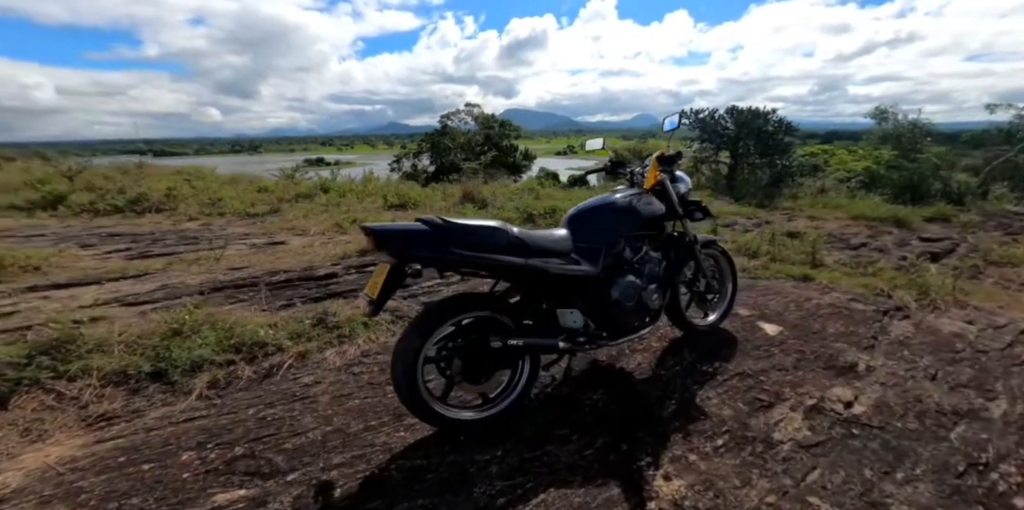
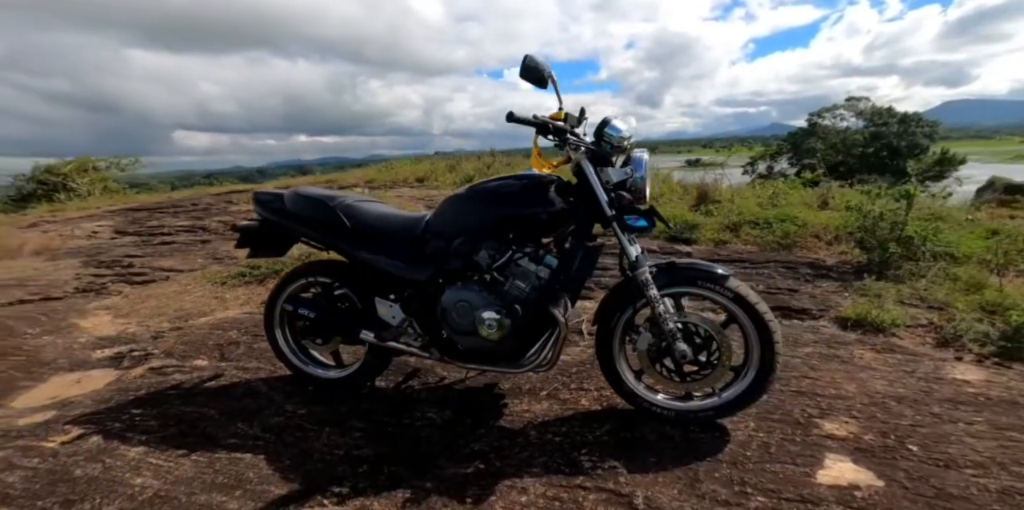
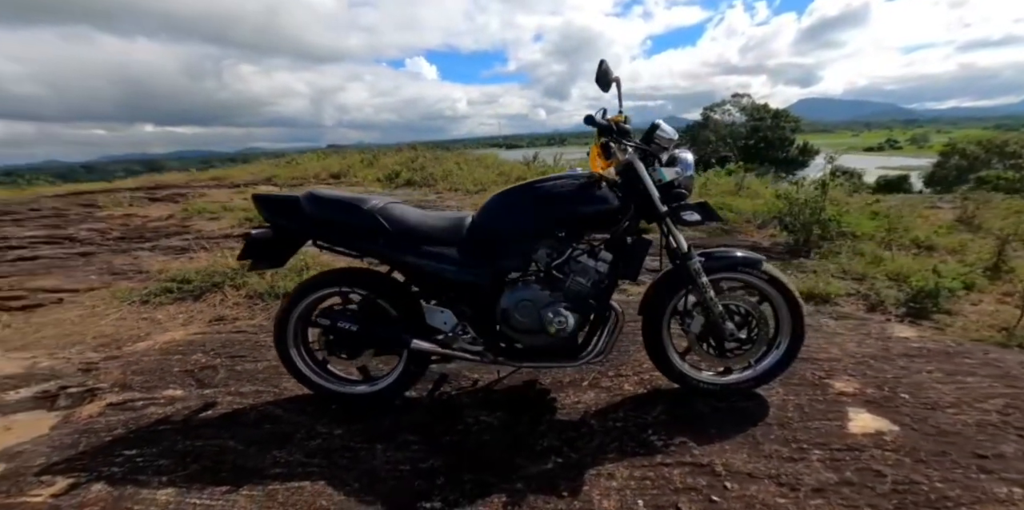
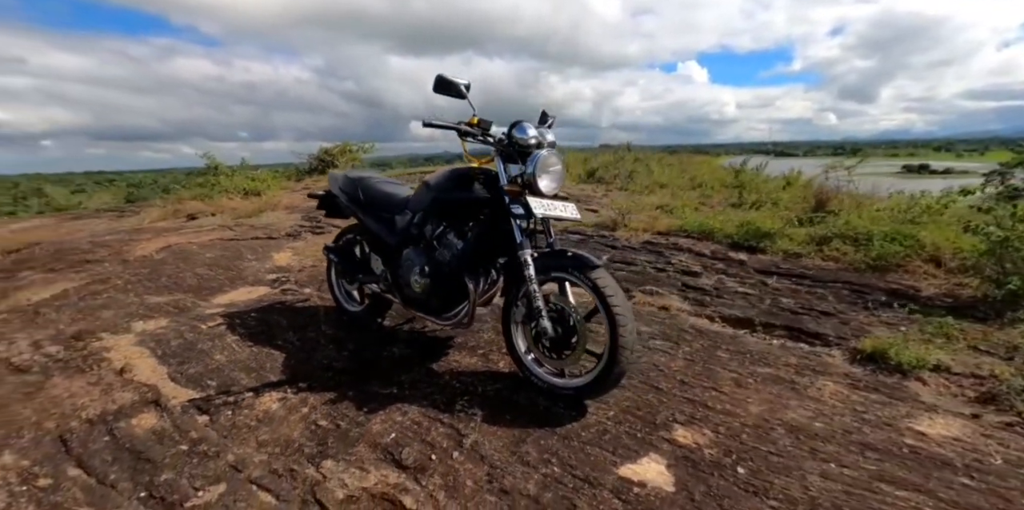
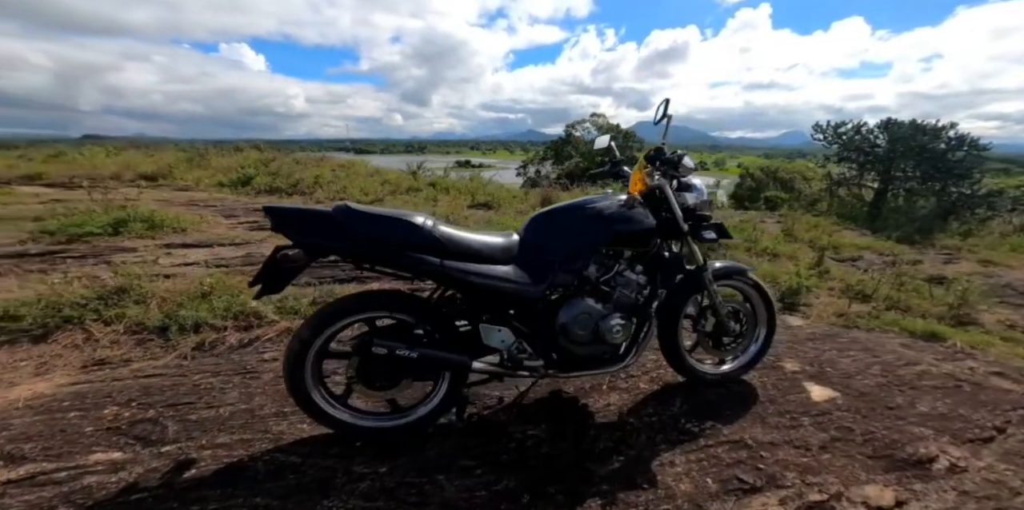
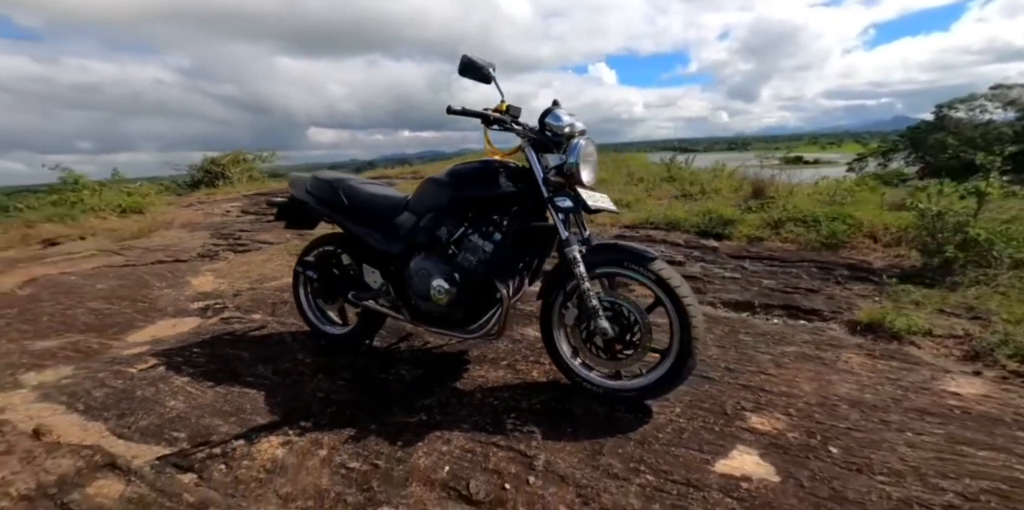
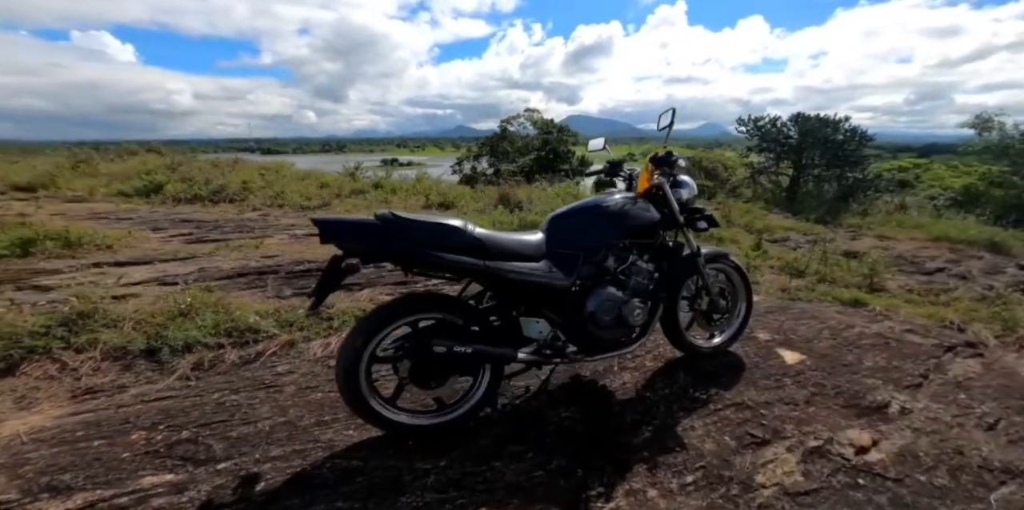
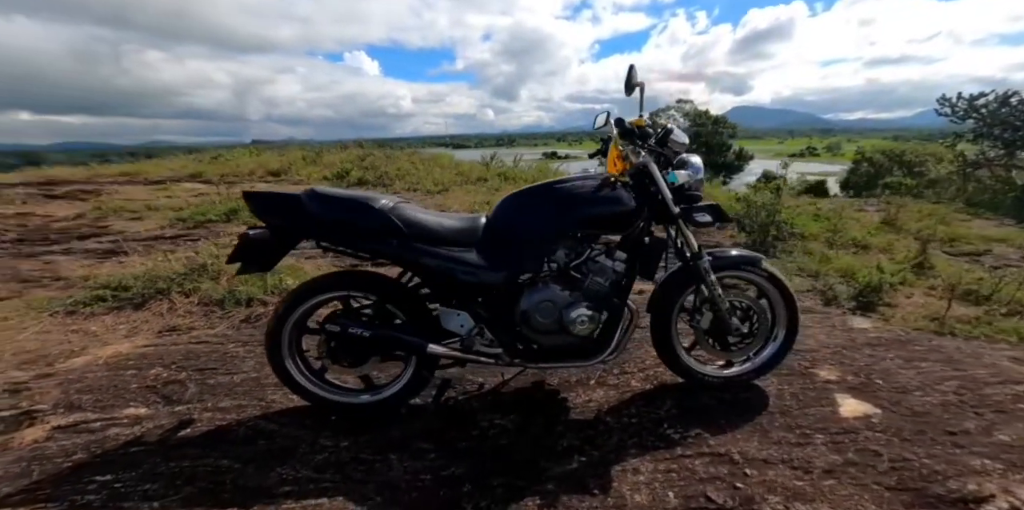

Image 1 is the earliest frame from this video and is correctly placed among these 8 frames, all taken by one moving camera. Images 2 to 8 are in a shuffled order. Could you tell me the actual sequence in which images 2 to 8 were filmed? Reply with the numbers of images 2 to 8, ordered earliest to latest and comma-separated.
7, 5, 8, 3, 2, 6, 4
